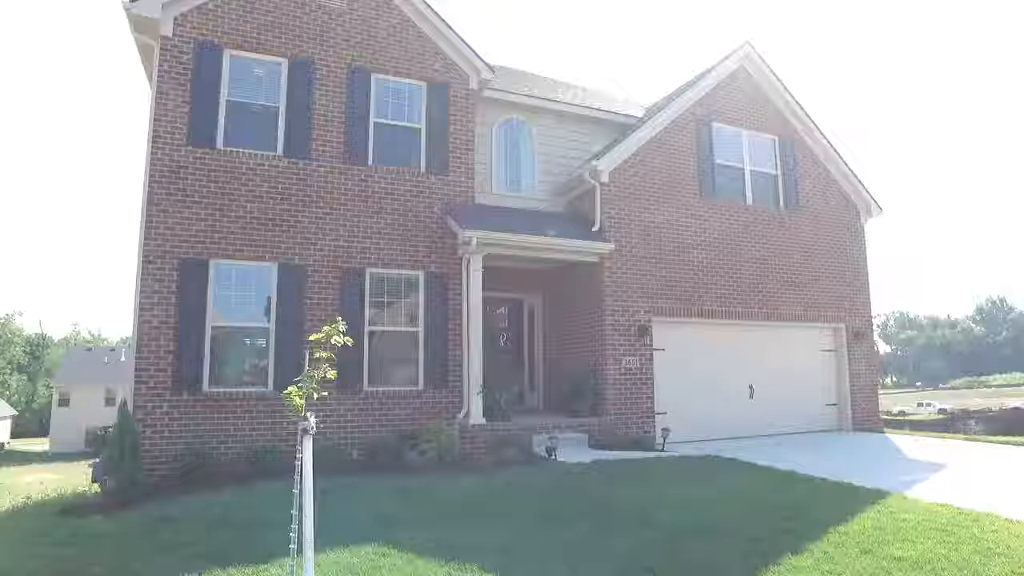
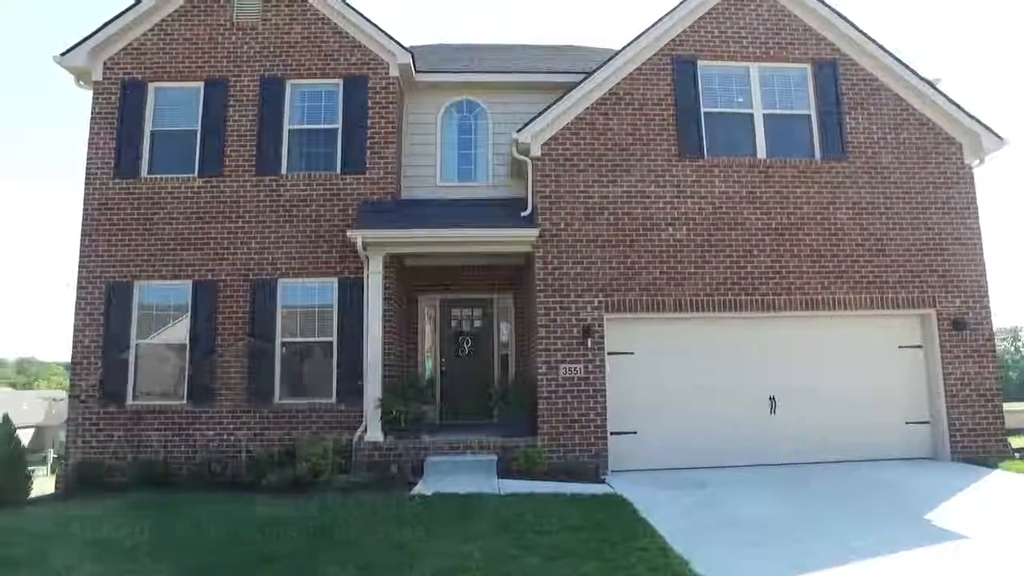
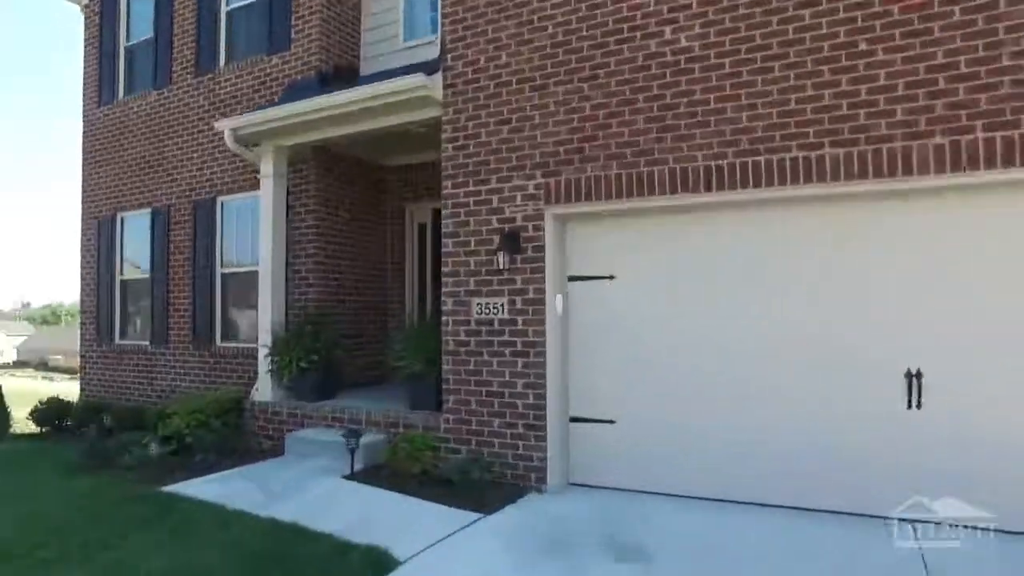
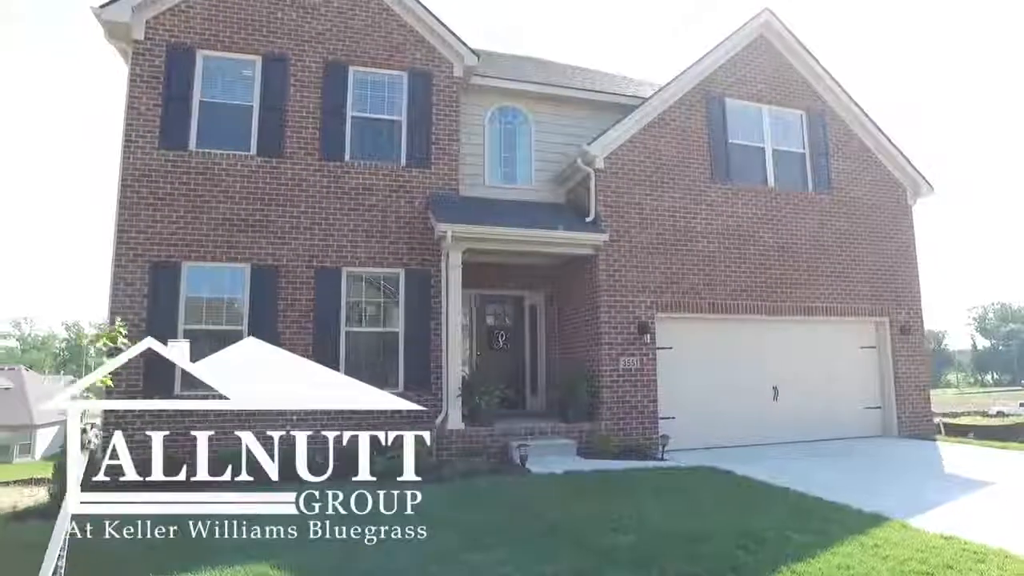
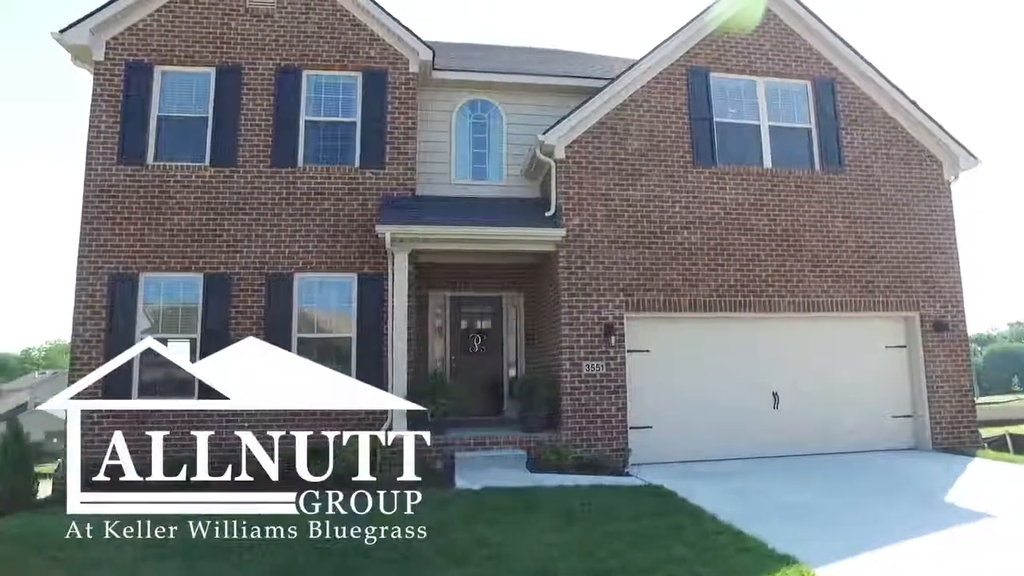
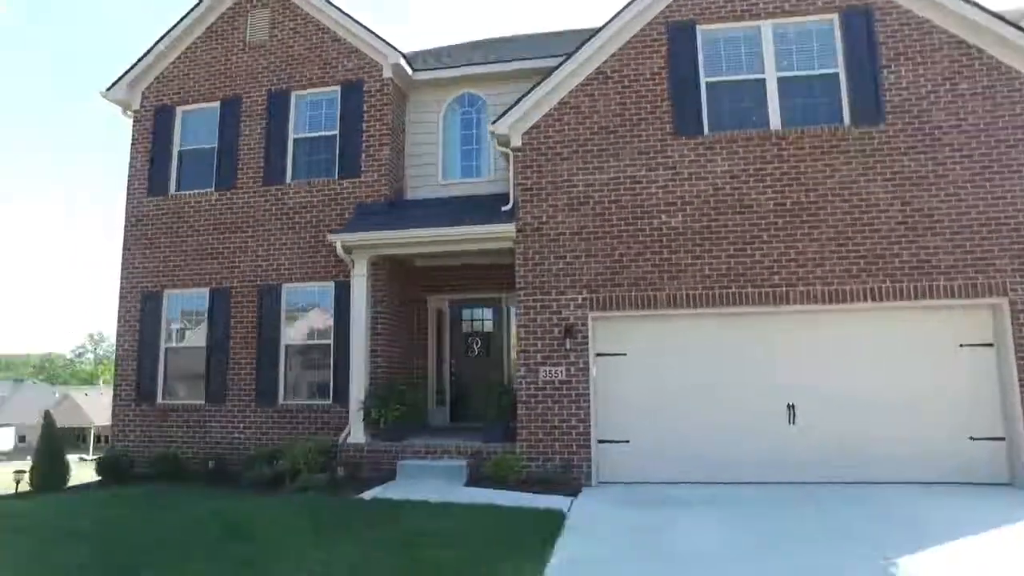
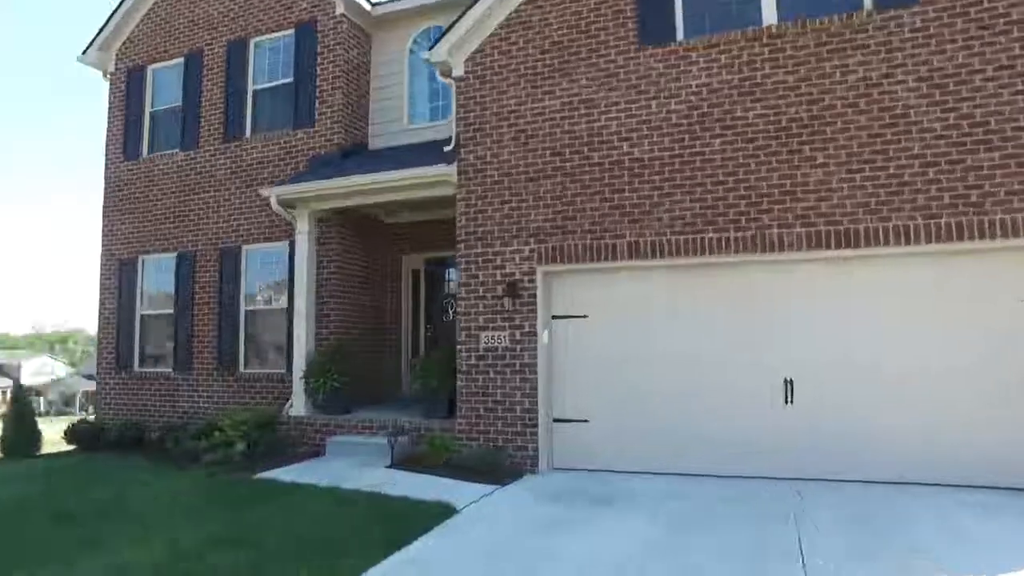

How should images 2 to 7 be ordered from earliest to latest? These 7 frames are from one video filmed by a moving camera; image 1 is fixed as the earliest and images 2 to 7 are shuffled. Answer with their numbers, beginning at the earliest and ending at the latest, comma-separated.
4, 5, 2, 6, 7, 3
